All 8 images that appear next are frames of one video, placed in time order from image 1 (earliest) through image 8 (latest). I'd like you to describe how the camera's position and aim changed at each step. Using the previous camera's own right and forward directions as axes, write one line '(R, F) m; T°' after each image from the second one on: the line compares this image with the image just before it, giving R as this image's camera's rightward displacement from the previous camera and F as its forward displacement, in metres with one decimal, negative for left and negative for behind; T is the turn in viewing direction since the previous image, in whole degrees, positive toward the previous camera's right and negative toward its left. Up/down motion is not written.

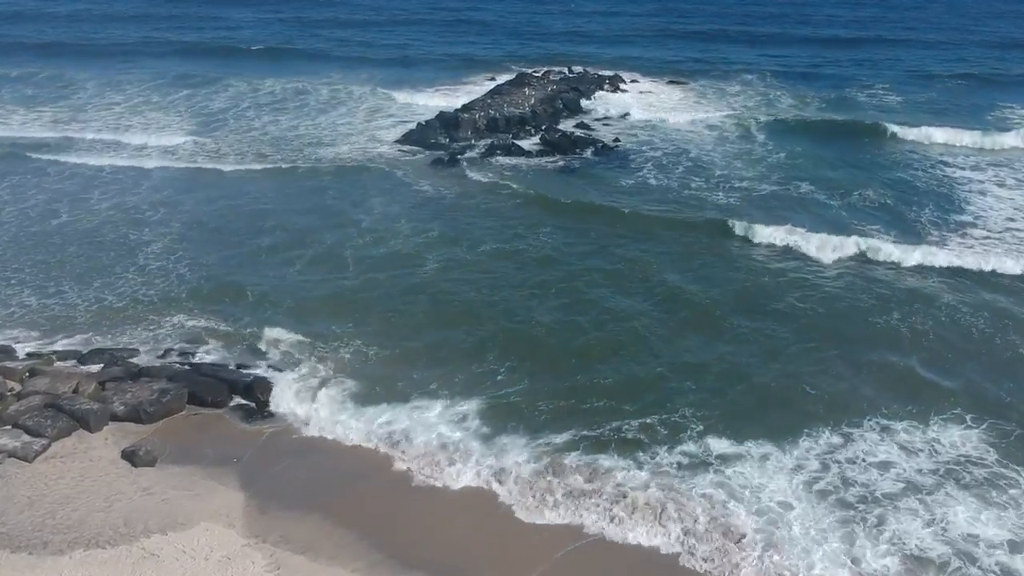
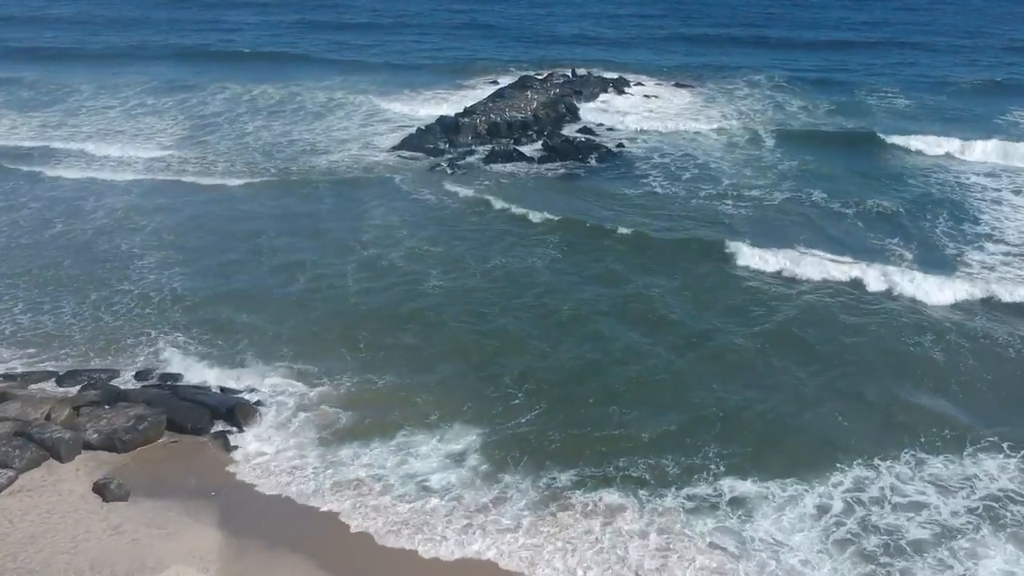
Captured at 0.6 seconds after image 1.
(+0.1, +1.0) m; 0°
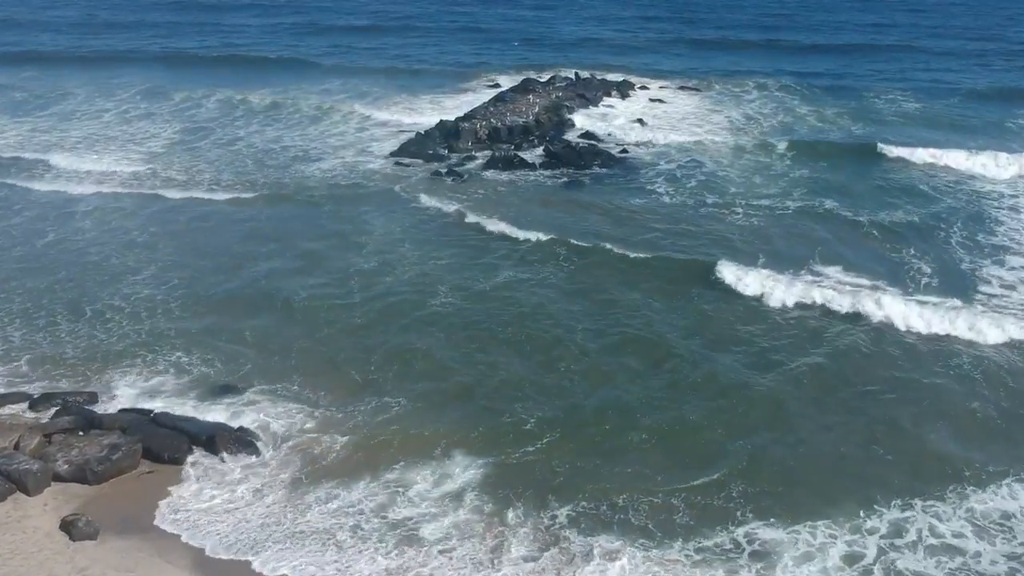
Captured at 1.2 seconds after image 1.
(+0.1, +1.0) m; 0°
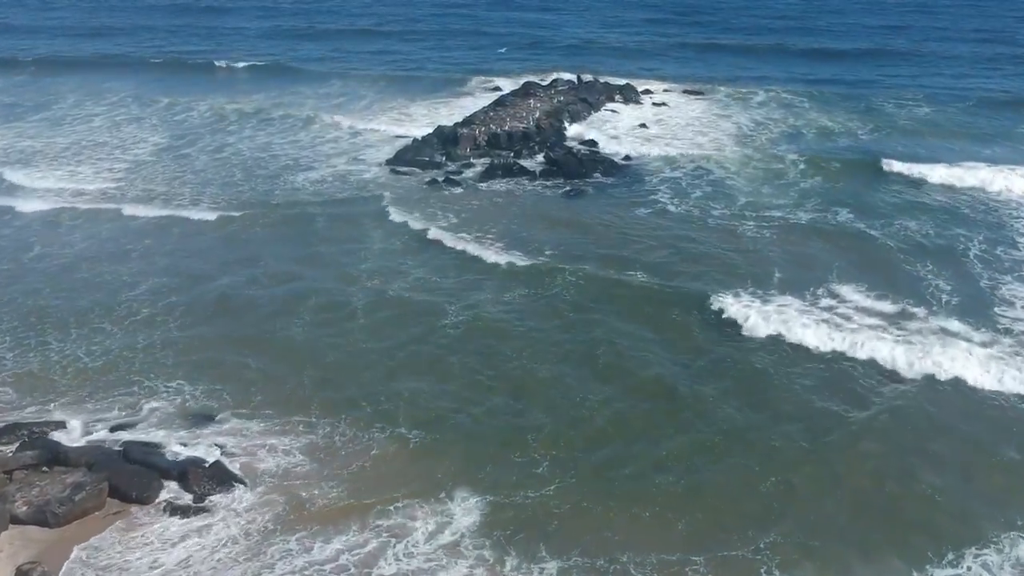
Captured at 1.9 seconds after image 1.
(+0.1, +1.2) m; 0°
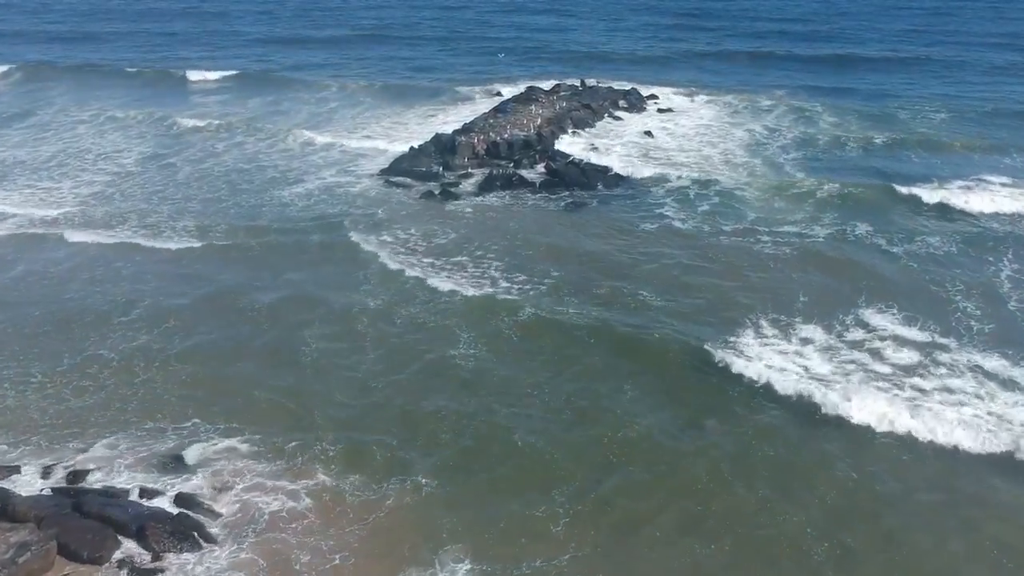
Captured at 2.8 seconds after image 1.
(+0.1, +1.5) m; 0°
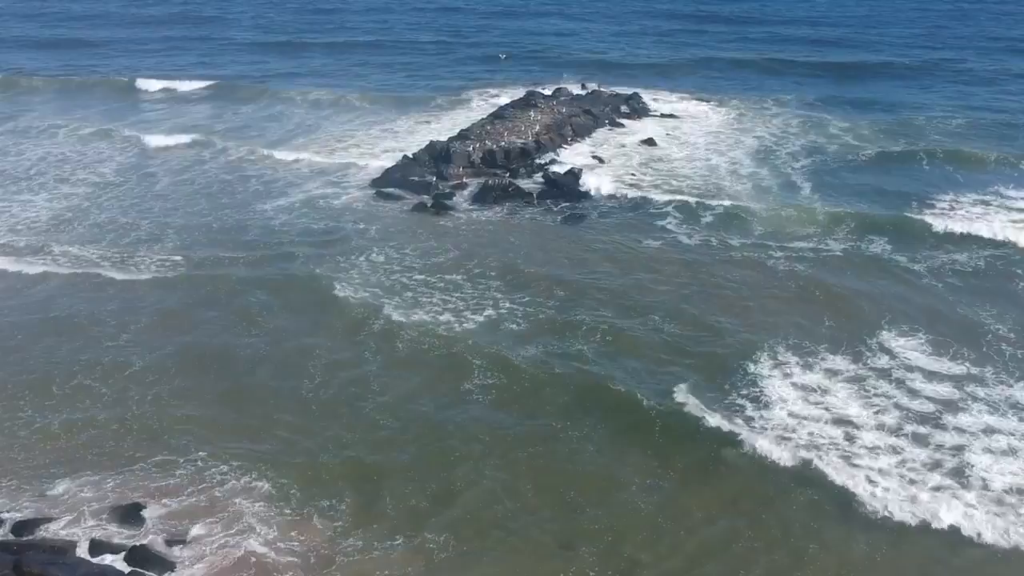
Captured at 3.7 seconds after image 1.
(+0.1, +1.5) m; 0°
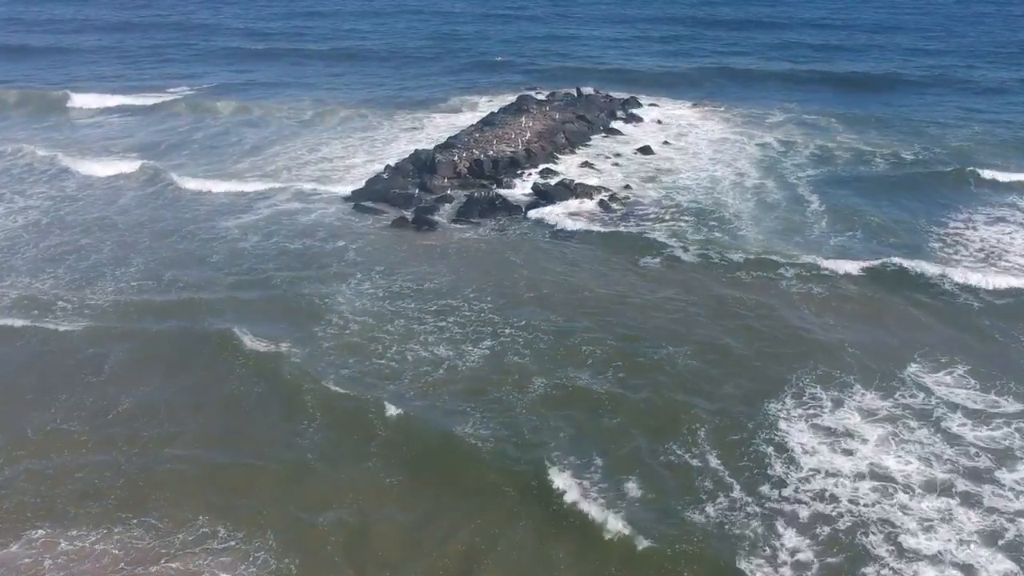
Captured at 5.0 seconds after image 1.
(+0.2, +2.1) m; 0°
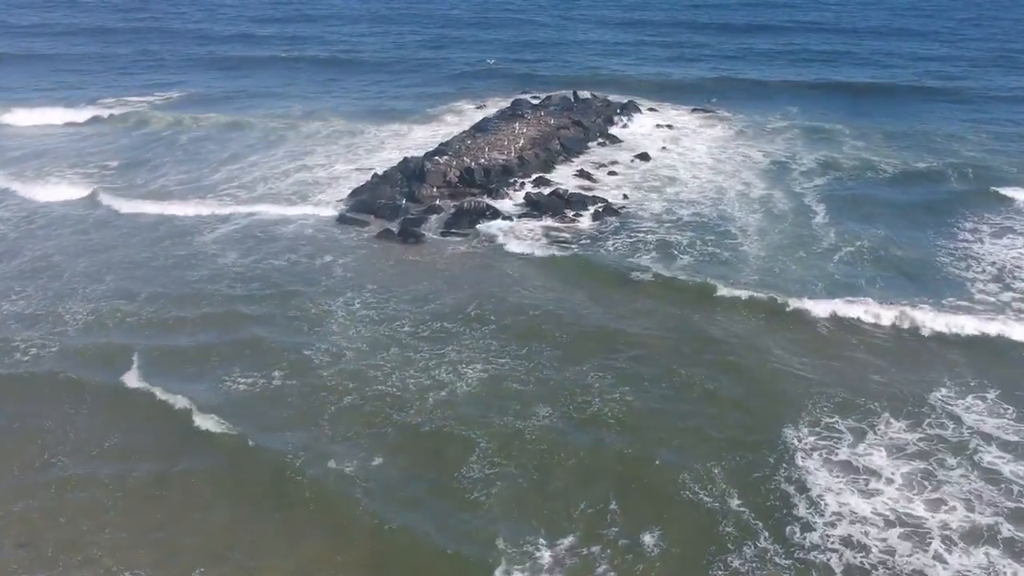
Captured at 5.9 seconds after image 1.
(0.0, +1.5) m; 0°
